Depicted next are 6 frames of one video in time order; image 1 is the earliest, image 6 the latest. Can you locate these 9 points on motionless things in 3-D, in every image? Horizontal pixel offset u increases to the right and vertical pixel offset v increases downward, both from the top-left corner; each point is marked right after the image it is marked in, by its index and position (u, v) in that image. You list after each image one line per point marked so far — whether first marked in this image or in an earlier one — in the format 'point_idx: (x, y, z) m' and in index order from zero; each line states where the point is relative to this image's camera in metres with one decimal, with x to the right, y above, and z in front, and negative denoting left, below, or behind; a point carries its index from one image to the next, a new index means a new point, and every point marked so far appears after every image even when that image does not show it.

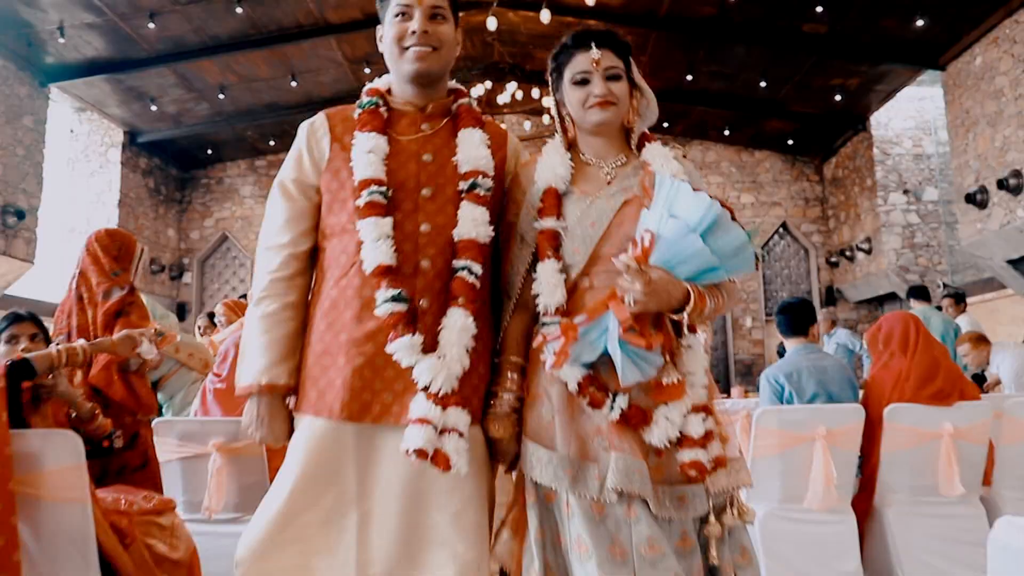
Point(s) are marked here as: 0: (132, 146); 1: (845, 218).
0: (-3.6, +1.3, +12.2) m
1: (+3.3, +0.6, +12.8) m
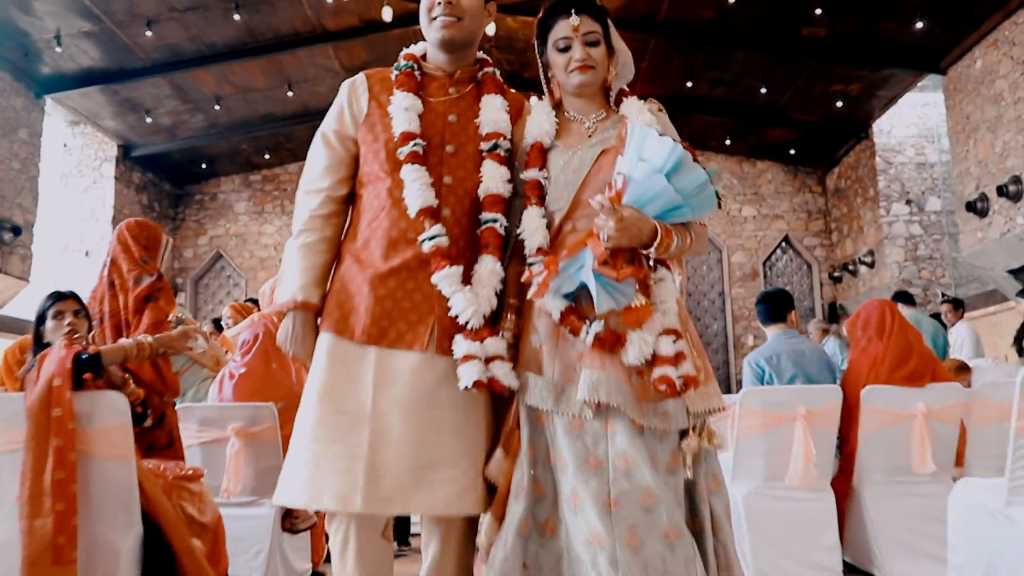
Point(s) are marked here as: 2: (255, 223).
0: (-3.7, +1.2, +12.1) m
1: (+3.3, +0.6, +12.7) m
2: (-2.7, +0.7, +13.5) m
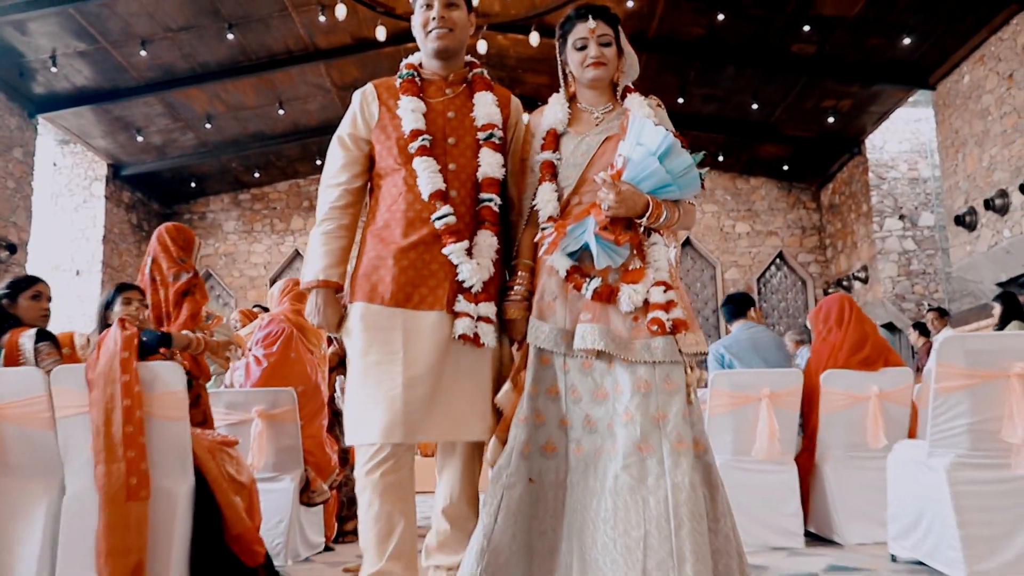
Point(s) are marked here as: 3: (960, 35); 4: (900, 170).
0: (-3.7, +1.0, +12.2) m
1: (+3.2, +0.4, +12.8) m
2: (-2.8, +0.5, +13.6) m
3: (+3.0, +1.7, +8.8) m
4: (+3.4, +1.0, +11.6) m
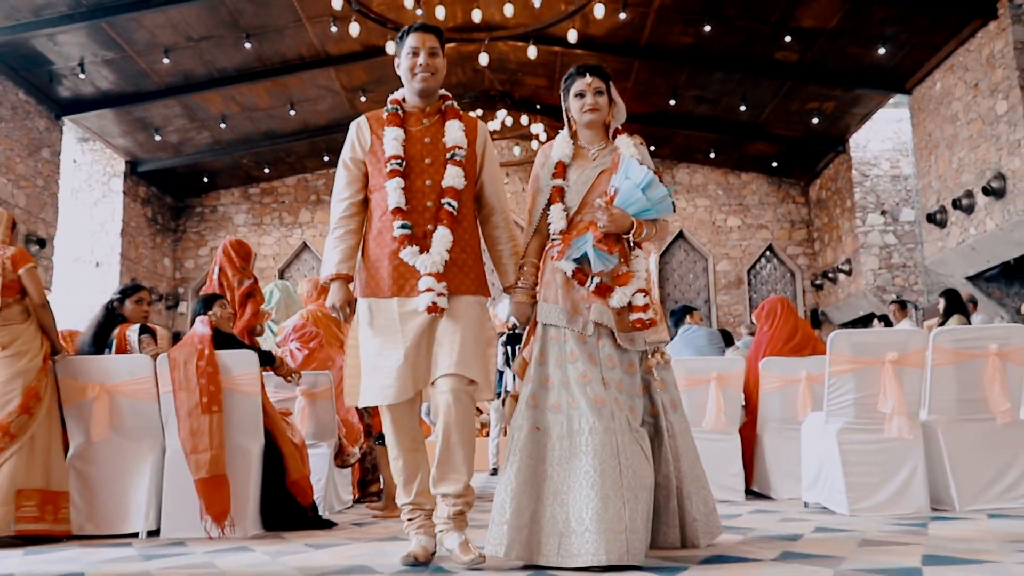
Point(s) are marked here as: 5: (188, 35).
0: (-3.7, +1.1, +12.8) m
1: (+3.3, +0.5, +13.4) m
2: (-2.8, +0.6, +14.2) m
3: (+3.0, +1.7, +9.3) m
4: (+3.4, +1.1, +12.2) m
5: (-2.3, +1.8, +9.3) m
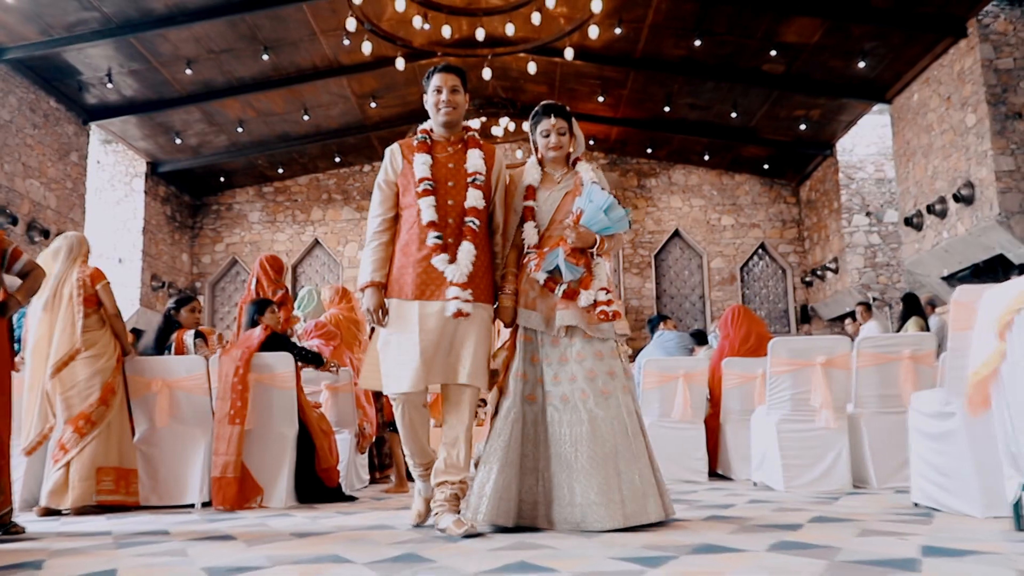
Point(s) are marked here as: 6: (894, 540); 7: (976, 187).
0: (-3.7, +1.2, +13.4) m
1: (+3.3, +0.5, +14.0) m
2: (-2.8, +0.6, +14.8) m
3: (+3.0, +1.7, +9.9) m
4: (+3.5, +1.1, +12.7) m
5: (-2.3, +1.8, +9.8) m
6: (+0.6, -0.4, +2.1) m
7: (+3.2, +0.7, +8.9) m
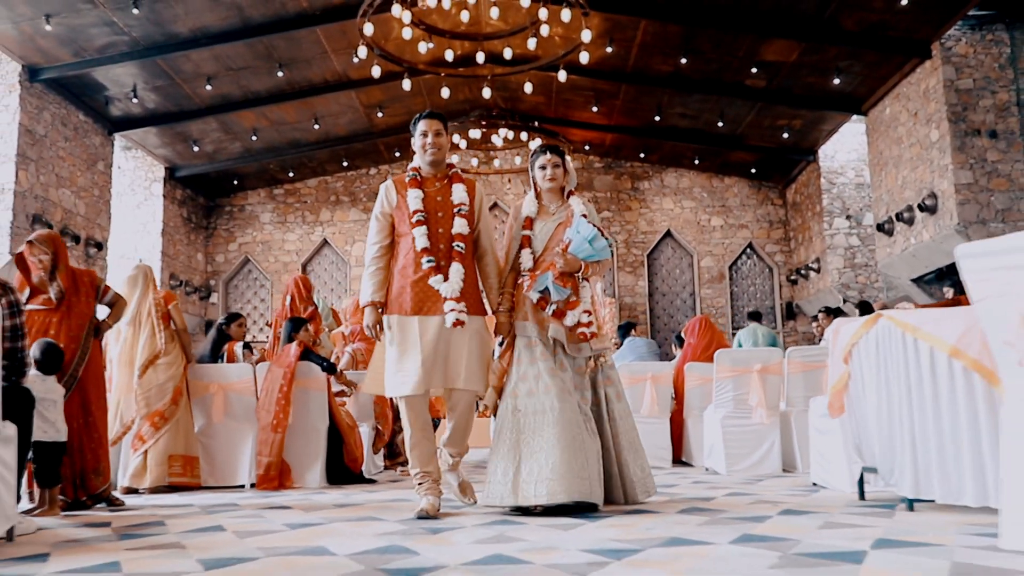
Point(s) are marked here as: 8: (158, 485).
0: (-3.7, +1.2, +14.2) m
1: (+3.3, +0.5, +14.7) m
2: (-2.8, +0.7, +15.6) m
3: (+3.0, +1.7, +10.7) m
4: (+3.5, +1.1, +13.5) m
5: (-2.3, +1.8, +10.6) m
6: (+0.6, -0.5, +2.9) m
7: (+3.2, +0.7, +9.6) m
8: (-1.2, -0.7, +4.4) m
